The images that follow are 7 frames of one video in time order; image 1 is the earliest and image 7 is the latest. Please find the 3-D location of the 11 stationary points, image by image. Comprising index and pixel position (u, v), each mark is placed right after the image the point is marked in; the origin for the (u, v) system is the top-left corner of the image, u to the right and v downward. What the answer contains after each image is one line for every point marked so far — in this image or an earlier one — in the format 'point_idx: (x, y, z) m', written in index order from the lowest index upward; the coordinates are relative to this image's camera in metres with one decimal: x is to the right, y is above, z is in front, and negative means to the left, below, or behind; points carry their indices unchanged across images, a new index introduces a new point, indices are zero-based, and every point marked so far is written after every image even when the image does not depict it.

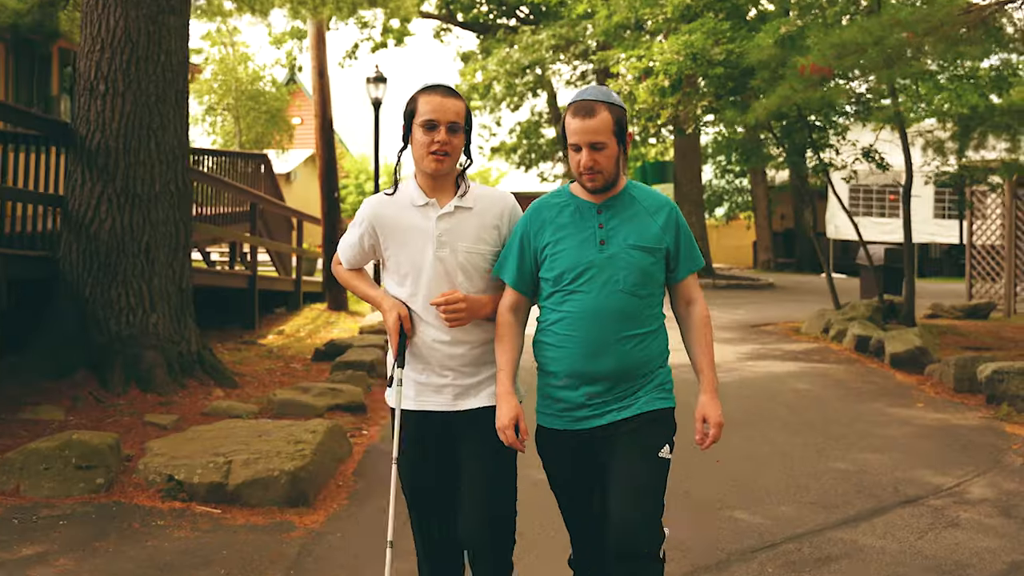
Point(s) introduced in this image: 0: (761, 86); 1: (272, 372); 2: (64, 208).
0: (+2.8, +2.2, +14.8) m
1: (-2.0, -0.7, +11.3) m
2: (-3.3, +0.6, +9.8) m
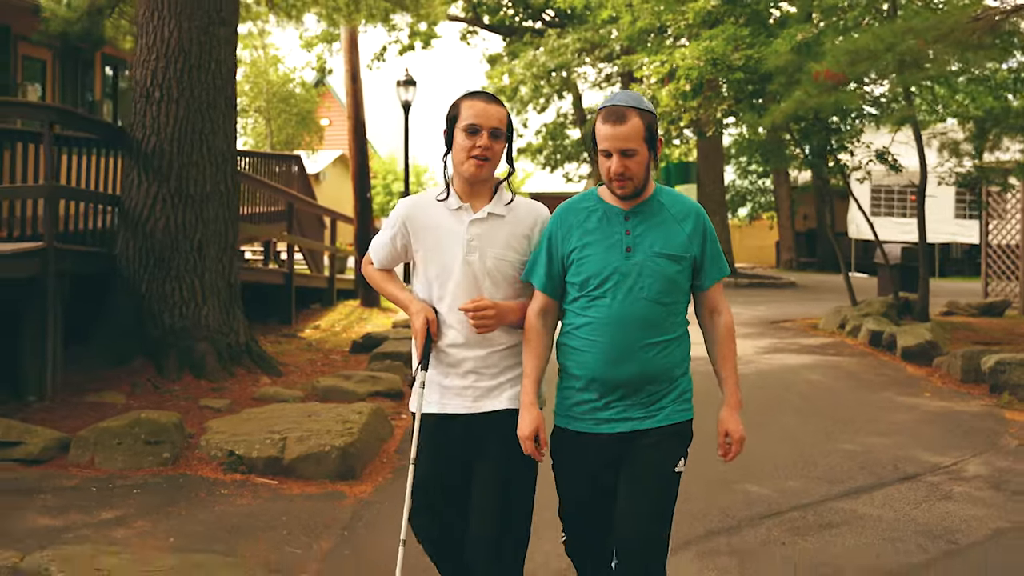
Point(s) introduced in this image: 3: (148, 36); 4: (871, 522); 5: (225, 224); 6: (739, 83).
0: (+3.1, +2.2, +15.4) m
1: (-1.8, -0.7, +11.9) m
2: (-3.0, +0.6, +10.5) m
3: (-2.8, +1.9, +10.3) m
4: (+1.7, -1.1, +6.4) m
5: (-2.3, +0.5, +10.7) m
6: (+2.9, +2.6, +17.2) m
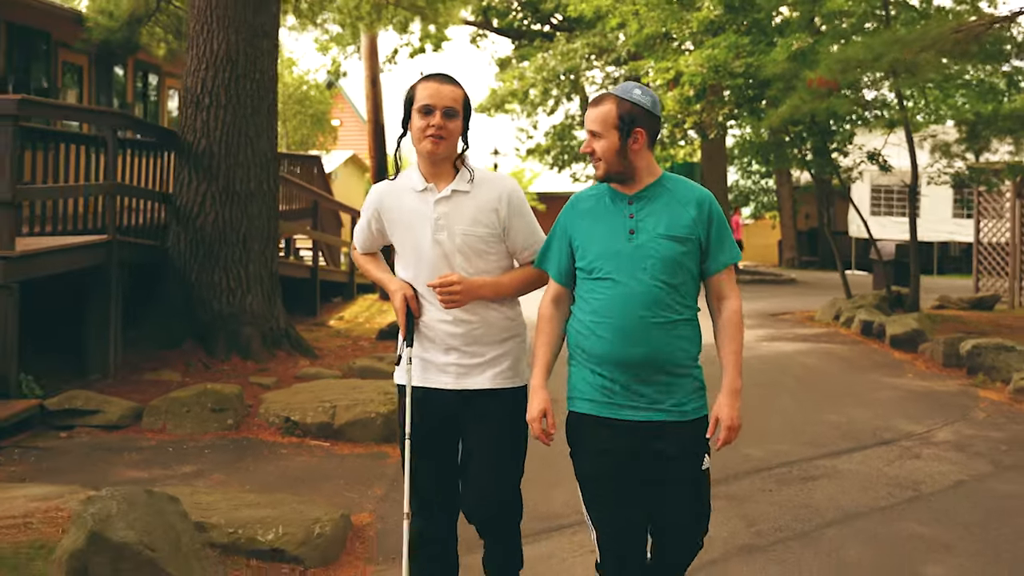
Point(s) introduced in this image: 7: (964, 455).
0: (+3.3, +2.3, +16.3) m
1: (-1.6, -0.6, +12.9) m
2: (-2.9, +0.7, +11.5) m
3: (-2.6, +2.0, +11.3) m
4: (+1.8, -1.0, +7.4) m
5: (-2.1, +0.6, +11.7) m
6: (+3.1, +2.7, +18.2) m
7: (+2.7, -1.0, +7.9) m
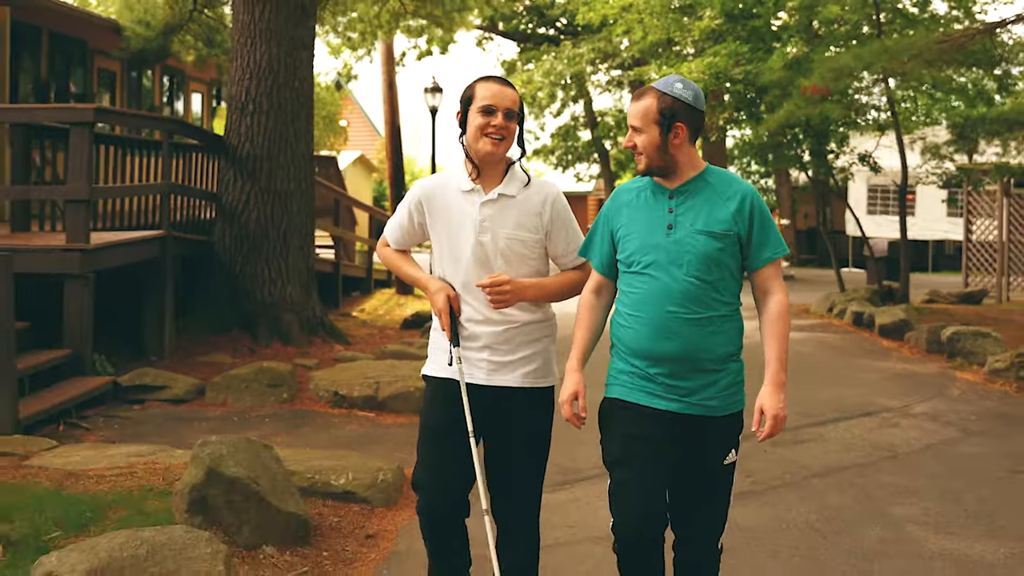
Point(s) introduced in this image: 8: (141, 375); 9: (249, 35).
0: (+3.4, +2.4, +17.4) m
1: (-1.4, -0.5, +14.0) m
2: (-2.7, +0.8, +12.5) m
3: (-2.5, +2.1, +12.3) m
4: (+2.0, -1.0, +8.4) m
5: (-1.9, +0.7, +12.7) m
6: (+3.3, +2.8, +19.2) m
7: (+2.8, -0.9, +9.0) m
8: (-2.7, -0.6, +9.6) m
9: (-2.4, +2.3, +12.3) m
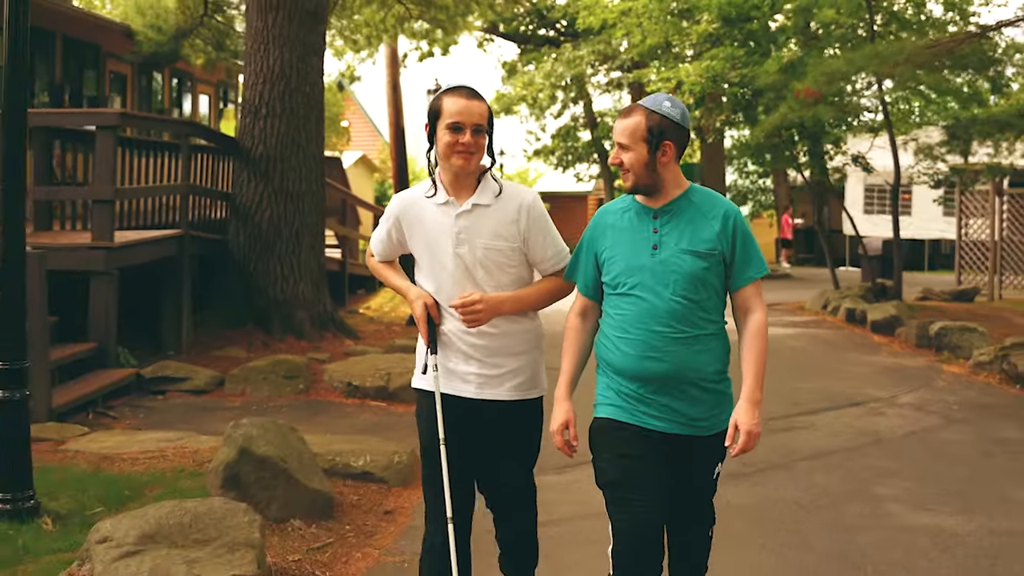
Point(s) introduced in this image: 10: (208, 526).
0: (+3.5, +2.4, +17.8) m
1: (-1.4, -0.5, +14.4) m
2: (-2.7, +0.8, +13.0) m
3: (-2.4, +2.1, +12.8) m
4: (+2.1, -0.9, +8.9) m
5: (-1.9, +0.7, +13.2) m
6: (+3.3, +2.8, +19.7) m
7: (+2.9, -0.9, +9.4) m
8: (-2.6, -0.6, +10.1) m
9: (-2.4, +2.3, +12.7) m
10: (-1.2, -0.9, +5.1) m
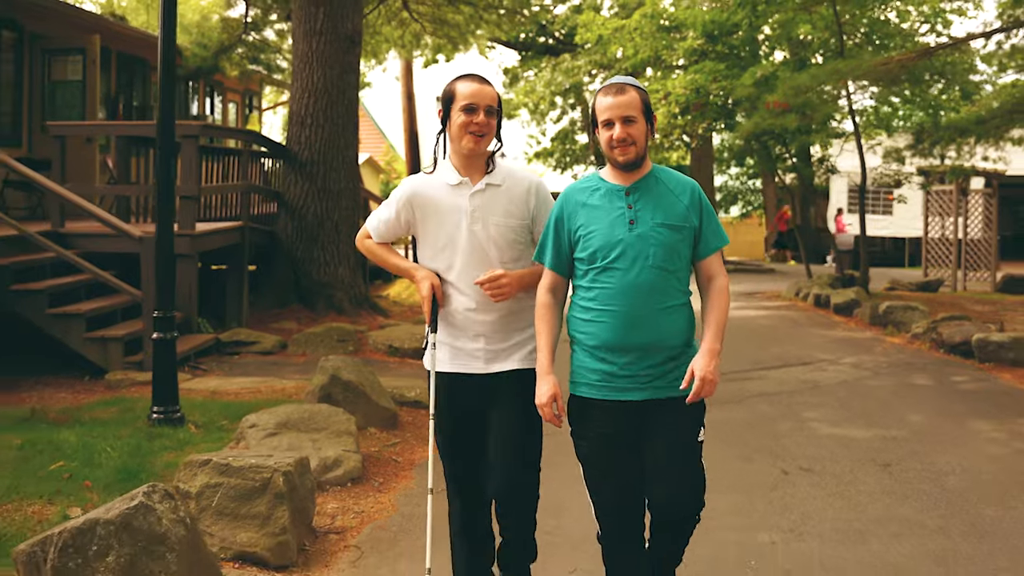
0: (+3.5, +2.6, +20.0) m
1: (-1.3, -0.3, +16.6) m
2: (-2.6, +1.0, +15.2) m
3: (-2.3, +2.3, +15.0) m
4: (+2.2, -0.7, +11.1) m
5: (-1.8, +0.9, +15.3) m
6: (+3.4, +3.0, +21.9) m
7: (+3.0, -0.7, +11.6) m
8: (-2.5, -0.4, +12.3) m
9: (-2.3, +2.5, +14.9) m
10: (-1.0, -0.7, +7.3) m
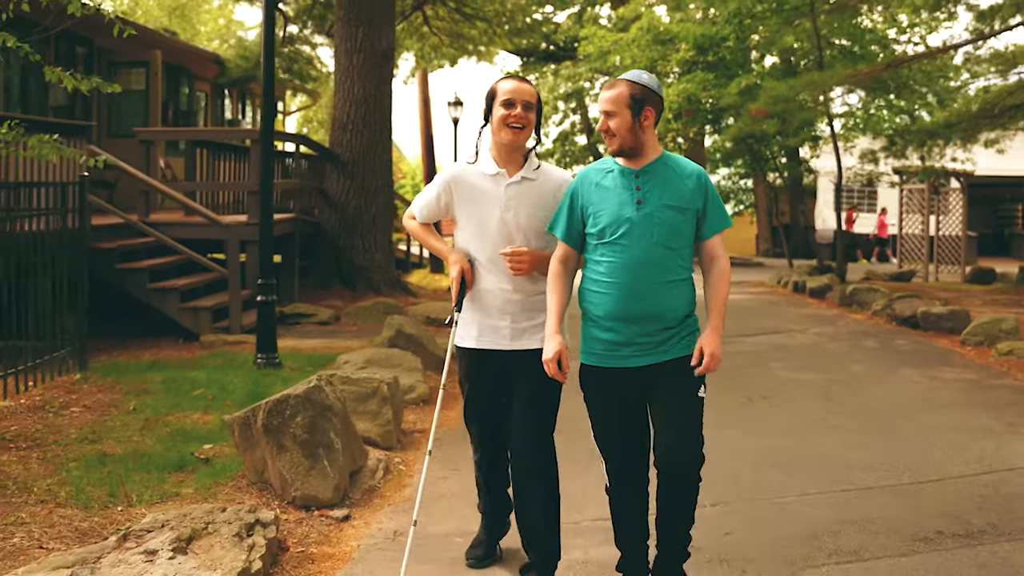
0: (+3.7, +2.8, +22.3) m
1: (-1.1, -0.1, +18.9) m
2: (-2.4, +1.2, +17.4) m
3: (-2.1, +2.5, +17.2) m
4: (+2.4, -0.5, +13.3) m
5: (-1.6, +1.1, +17.6) m
6: (+3.5, +3.2, +24.1) m
7: (+3.2, -0.5, +13.9) m
8: (-2.3, -0.2, +14.5) m
9: (-2.1, +2.7, +17.2) m
10: (-0.8, -0.5, +9.5) m
